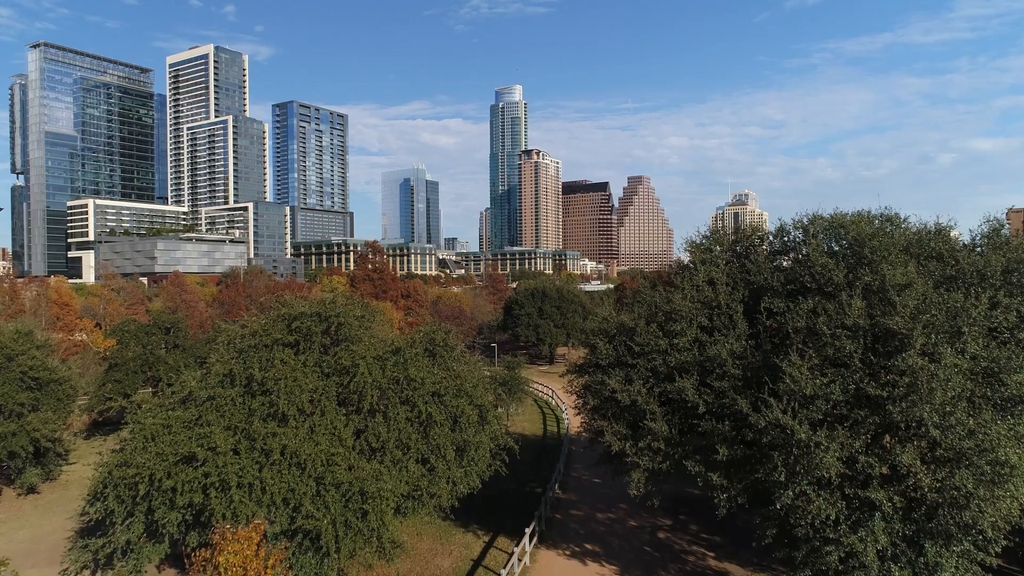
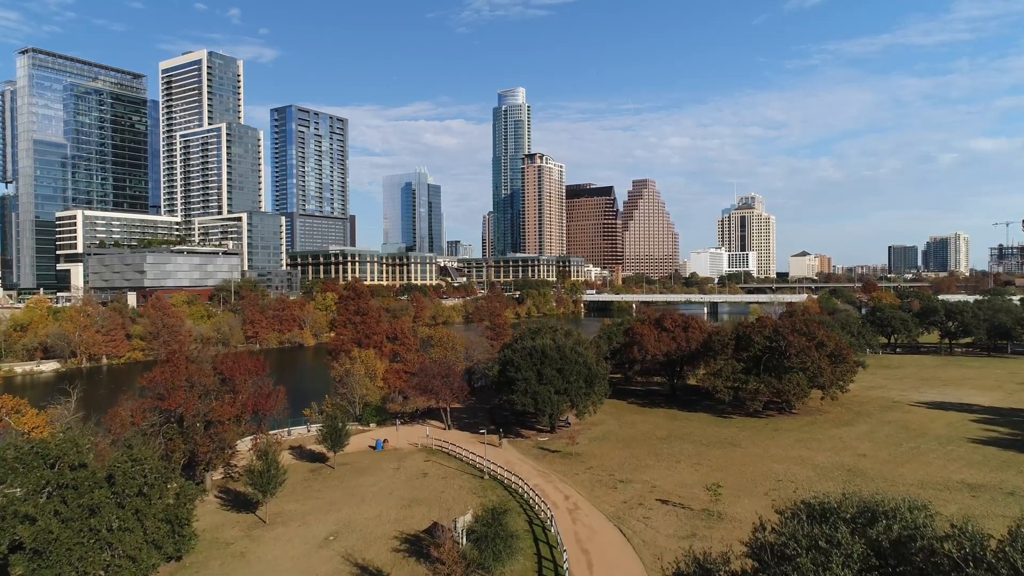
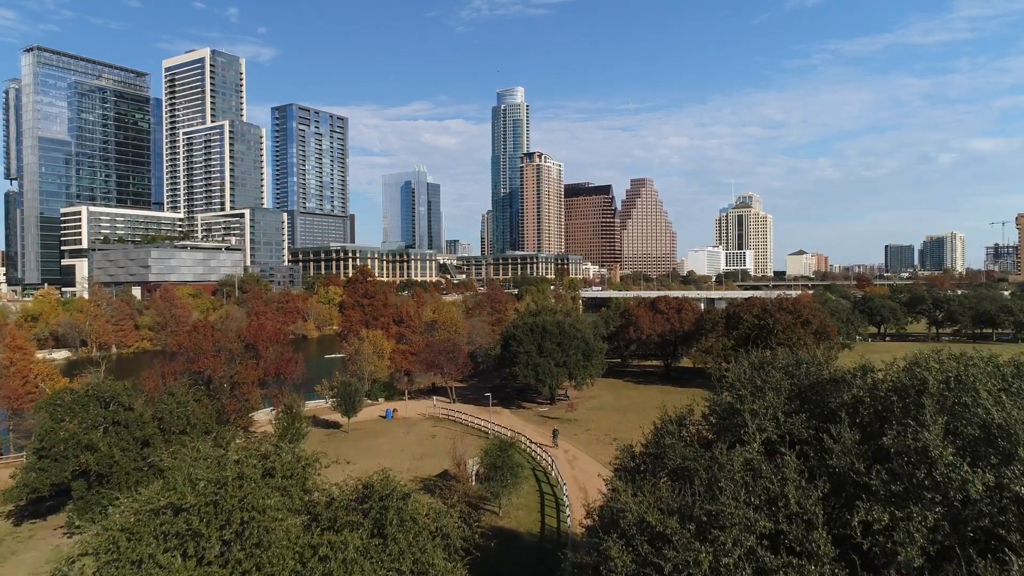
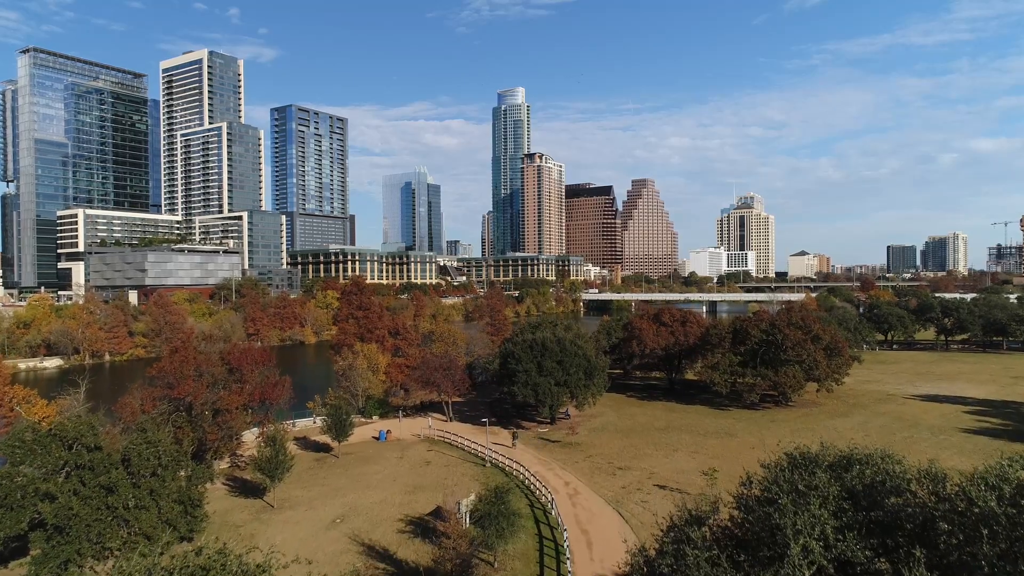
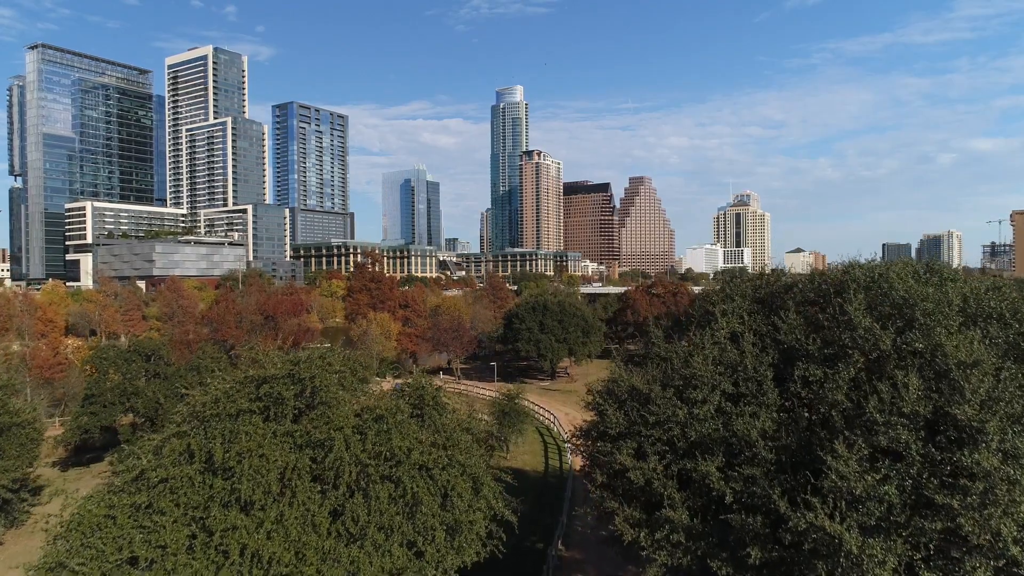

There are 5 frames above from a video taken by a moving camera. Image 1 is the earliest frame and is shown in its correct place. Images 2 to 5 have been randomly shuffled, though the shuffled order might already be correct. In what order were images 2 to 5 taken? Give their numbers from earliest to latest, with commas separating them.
5, 3, 4, 2
